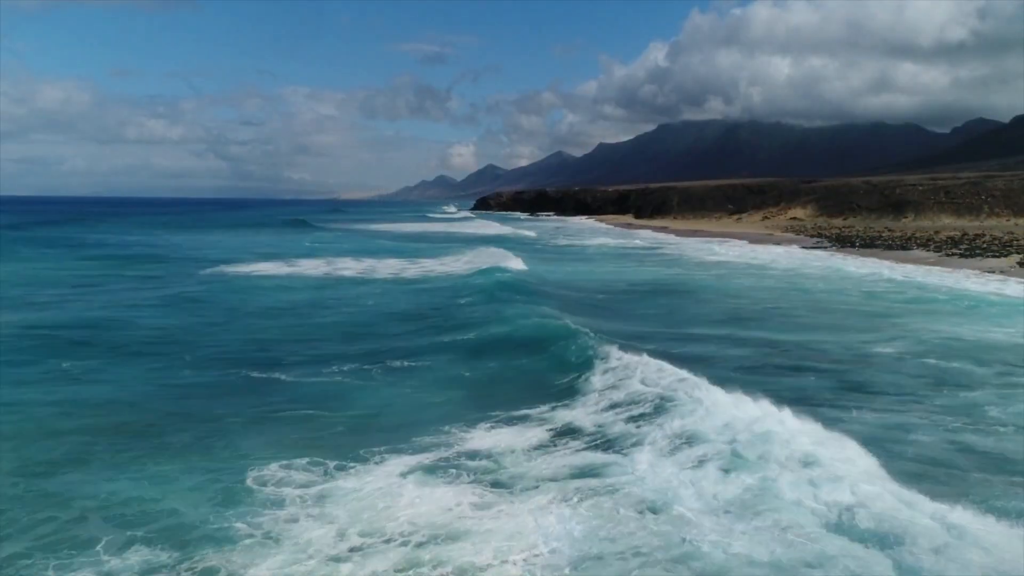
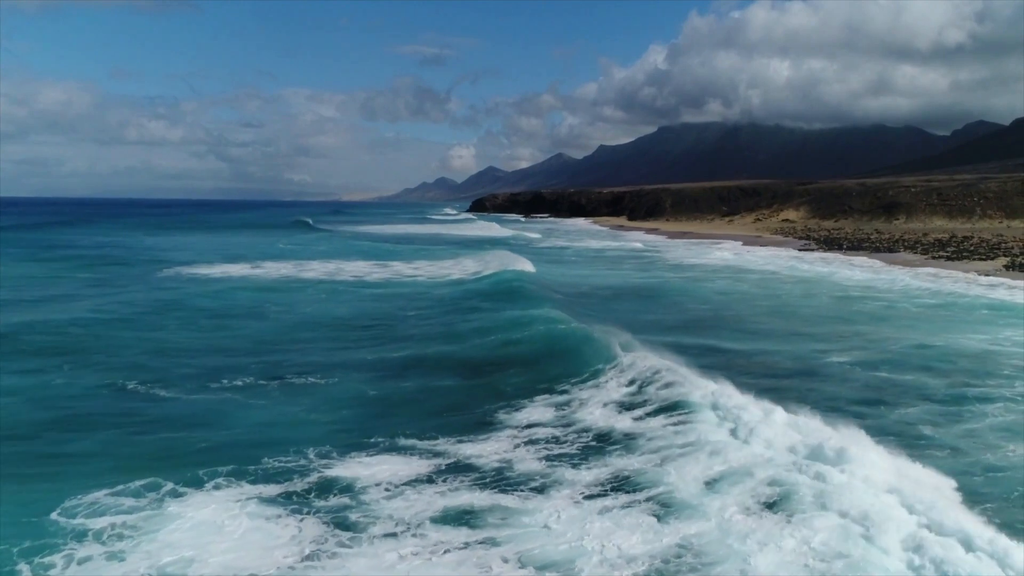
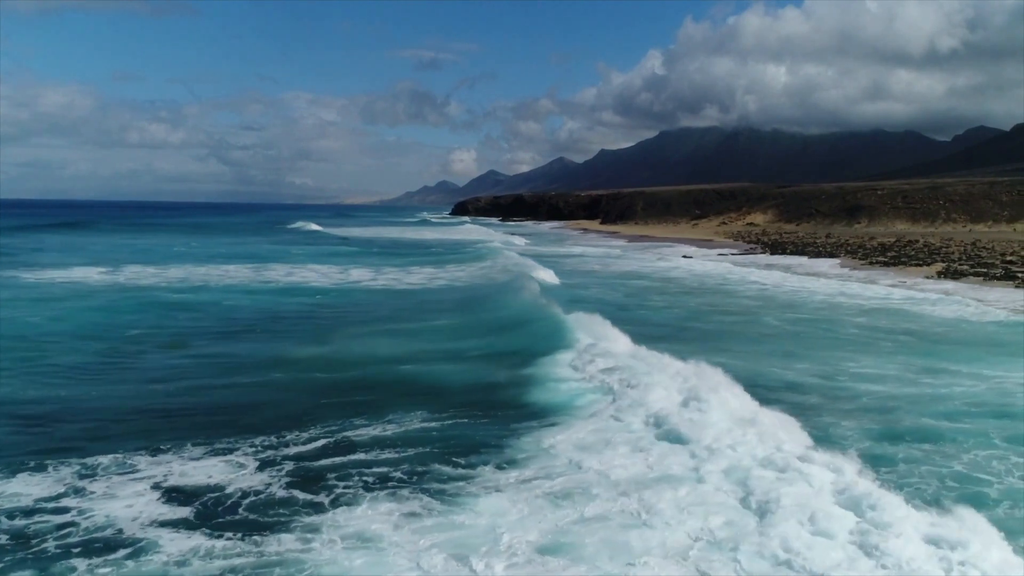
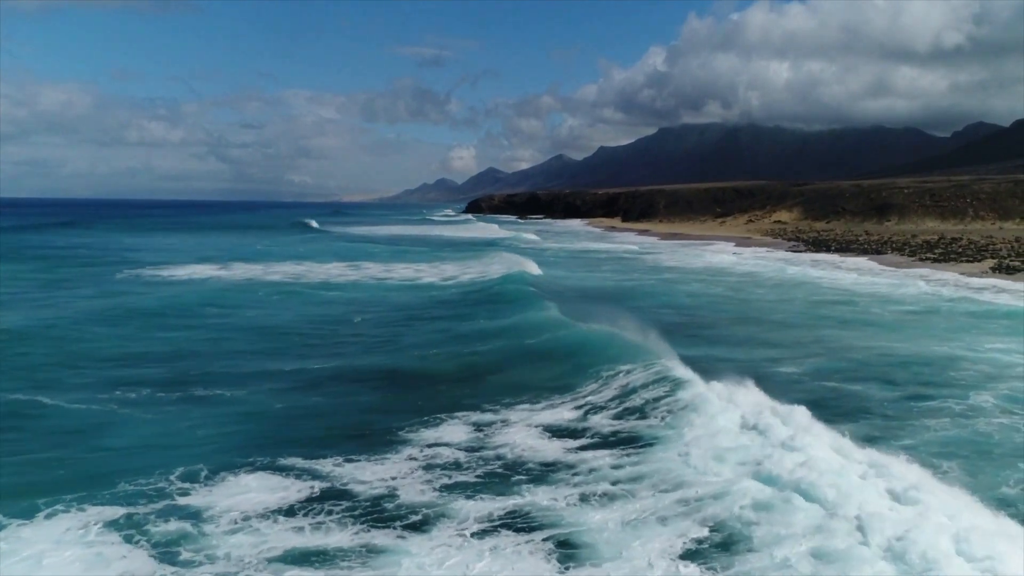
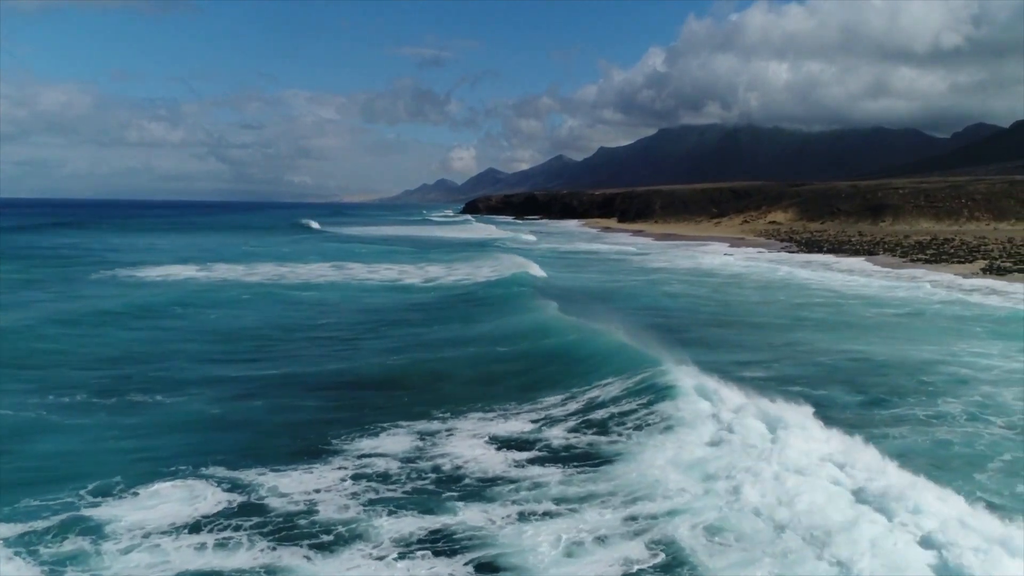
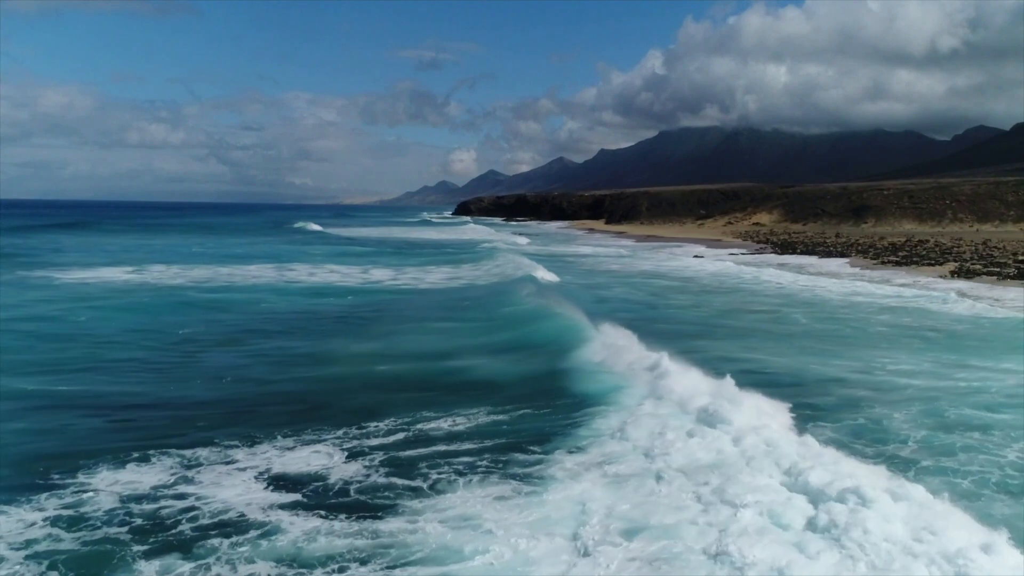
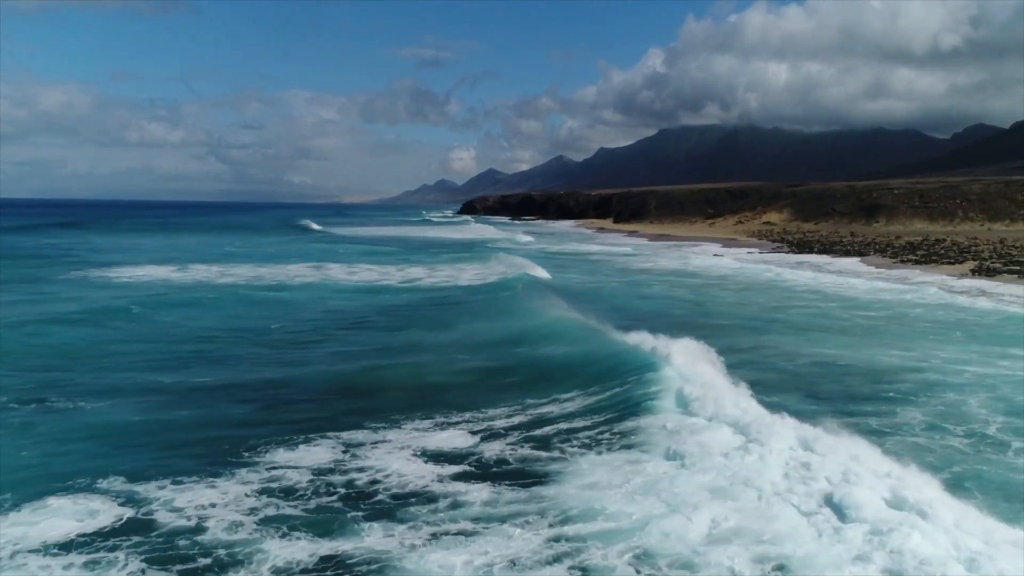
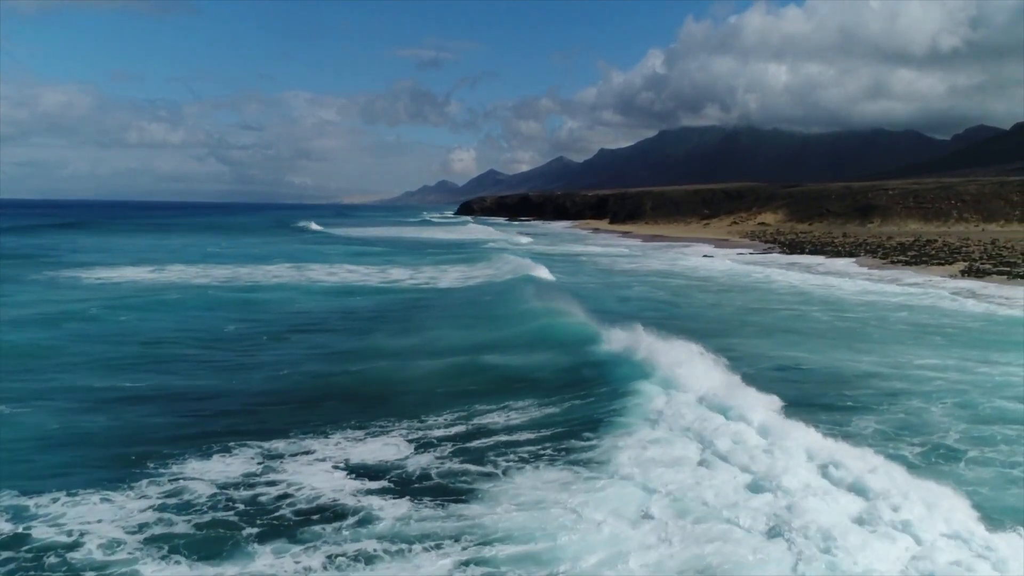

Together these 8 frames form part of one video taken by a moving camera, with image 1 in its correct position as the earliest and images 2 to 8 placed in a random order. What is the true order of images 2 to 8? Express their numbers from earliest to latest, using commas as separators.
2, 4, 5, 7, 8, 6, 3
